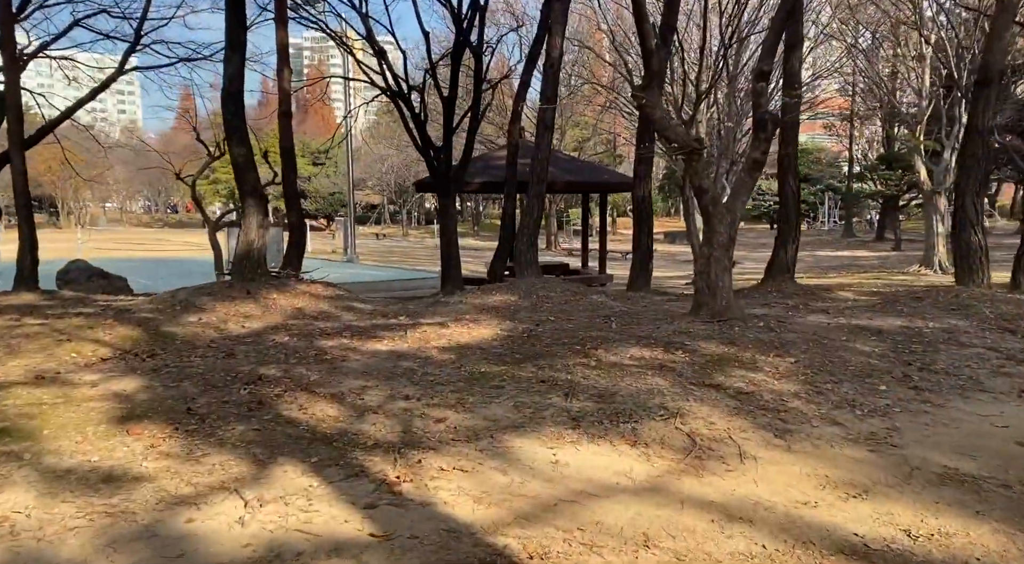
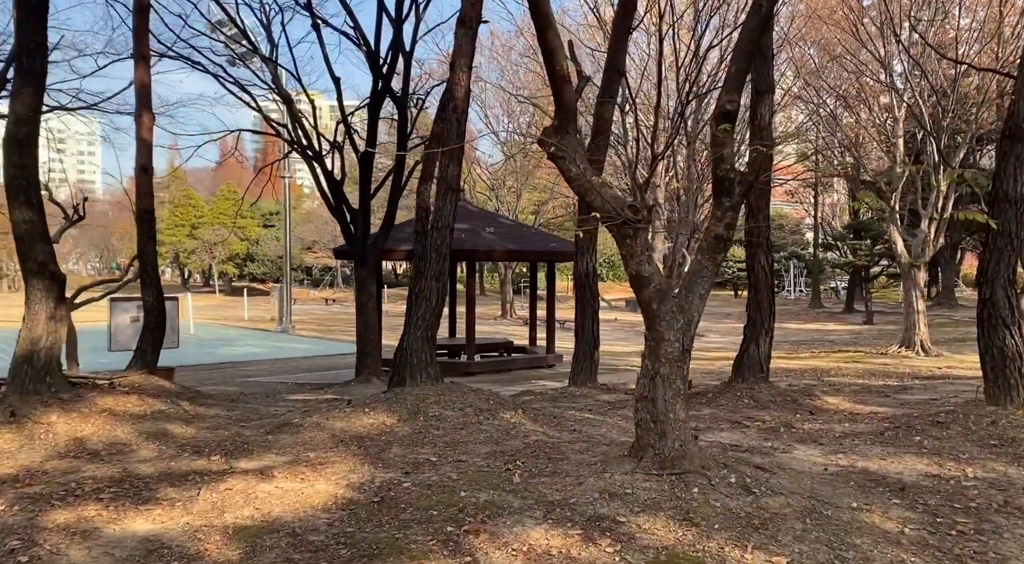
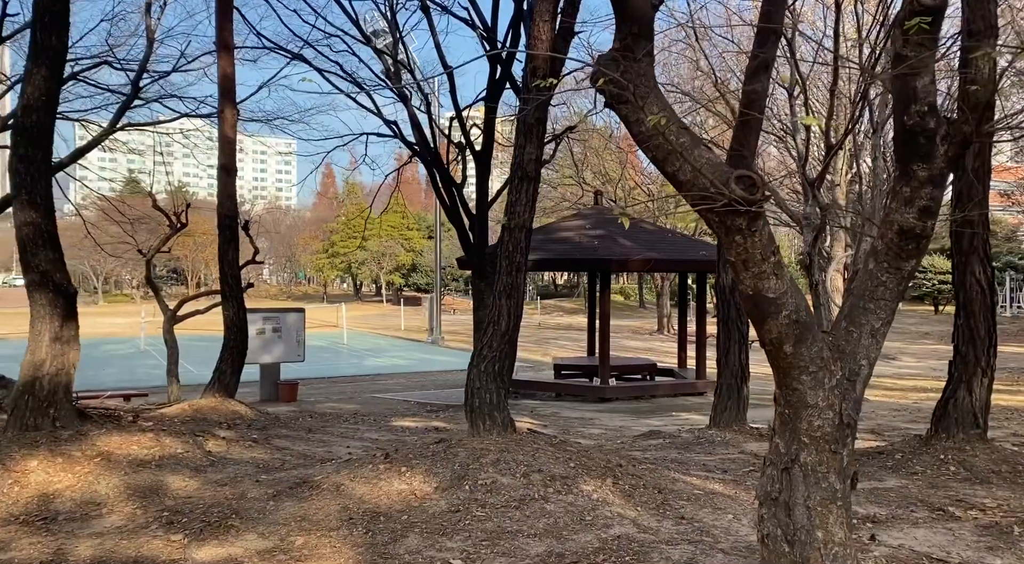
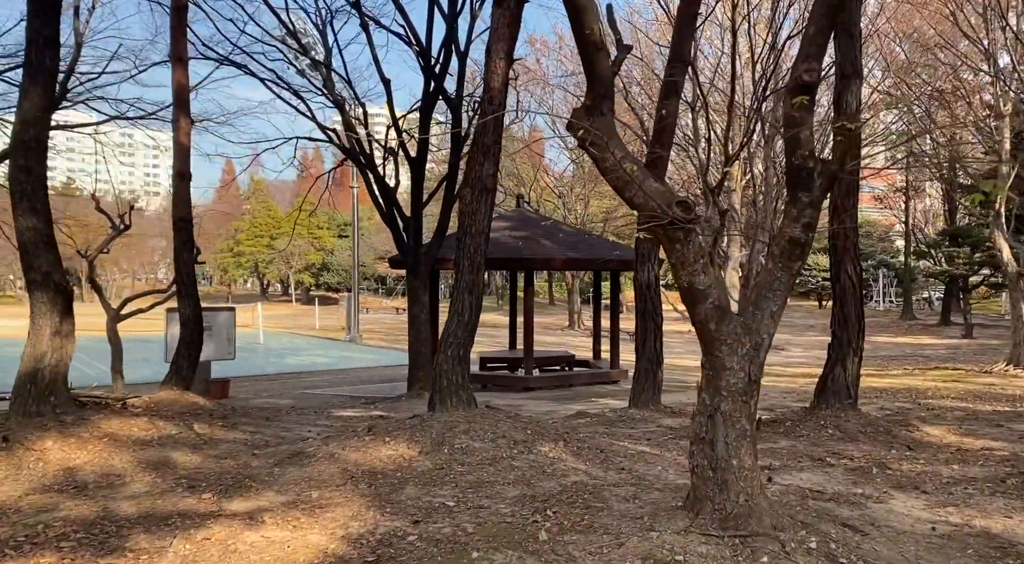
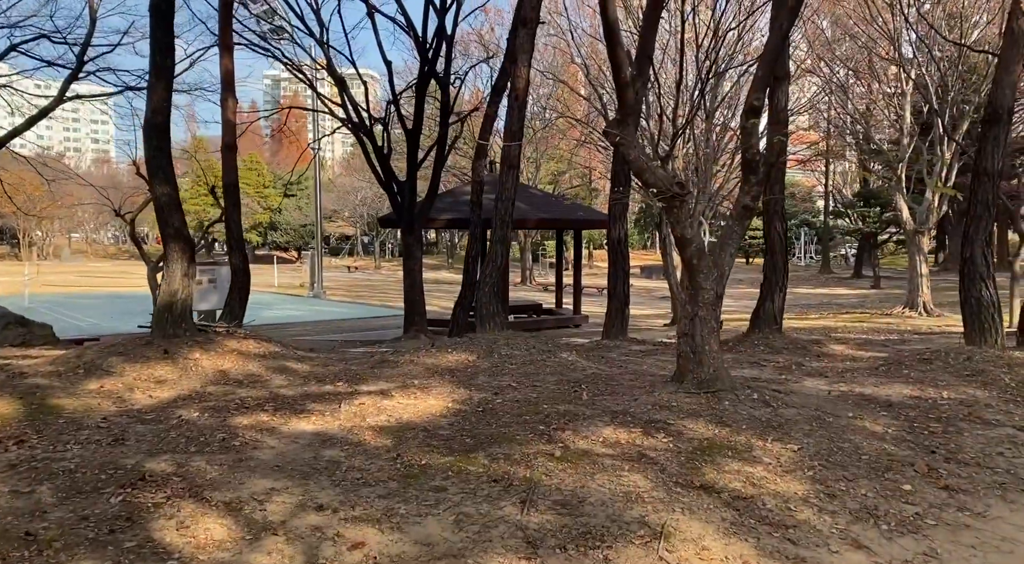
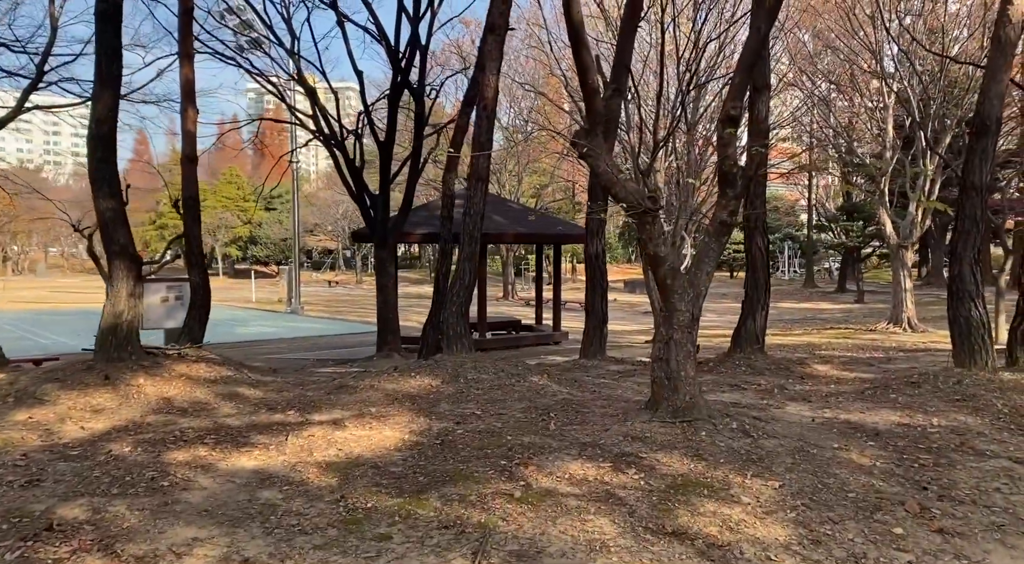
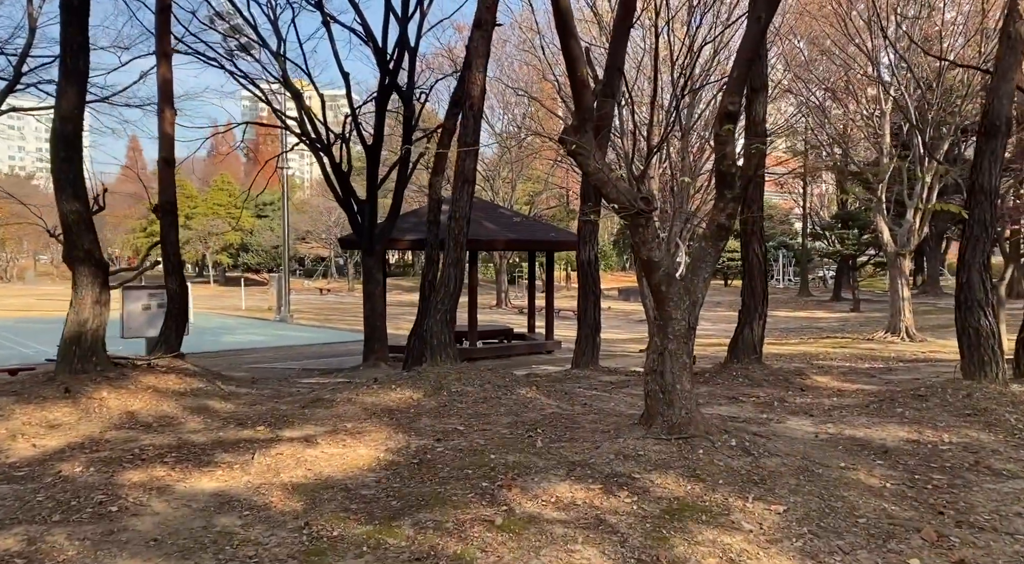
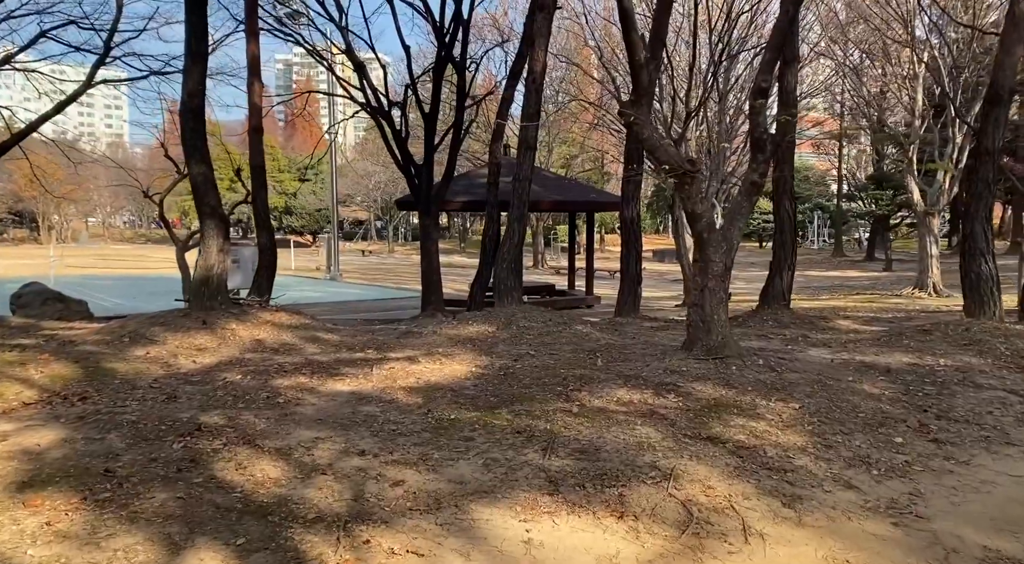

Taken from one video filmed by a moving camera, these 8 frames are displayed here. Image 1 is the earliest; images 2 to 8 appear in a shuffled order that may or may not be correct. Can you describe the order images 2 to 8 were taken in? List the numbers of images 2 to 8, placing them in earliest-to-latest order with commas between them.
8, 5, 6, 7, 2, 4, 3
